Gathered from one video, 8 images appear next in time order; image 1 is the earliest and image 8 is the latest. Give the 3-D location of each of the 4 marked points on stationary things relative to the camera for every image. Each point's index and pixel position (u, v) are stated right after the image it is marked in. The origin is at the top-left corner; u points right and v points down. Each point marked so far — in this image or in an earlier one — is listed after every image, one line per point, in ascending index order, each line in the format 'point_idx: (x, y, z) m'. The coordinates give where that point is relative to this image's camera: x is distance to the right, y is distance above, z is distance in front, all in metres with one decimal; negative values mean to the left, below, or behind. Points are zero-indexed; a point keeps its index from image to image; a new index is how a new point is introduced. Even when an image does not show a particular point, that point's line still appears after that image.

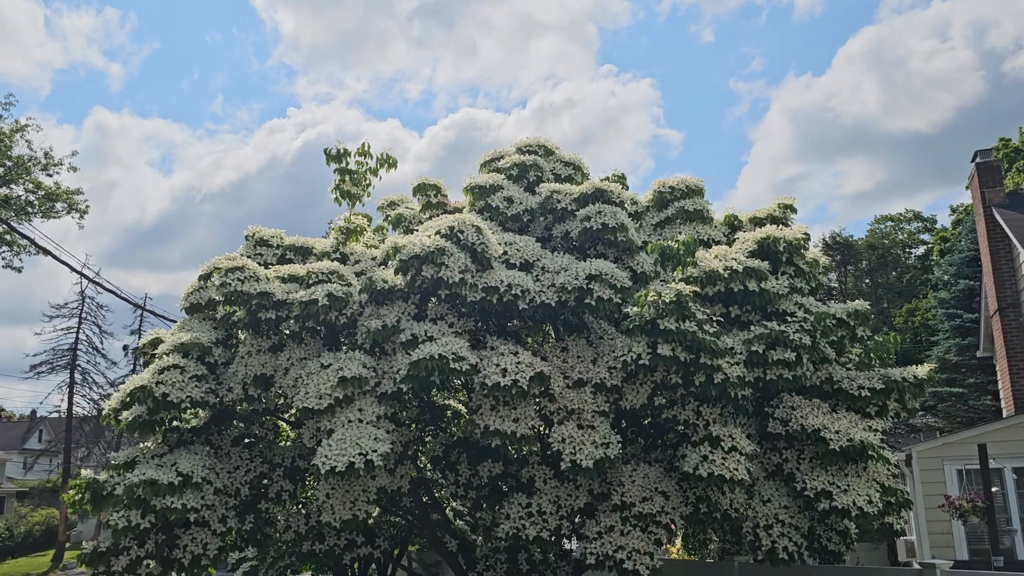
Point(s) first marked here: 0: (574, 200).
0: (+0.6, +0.9, +9.2) m
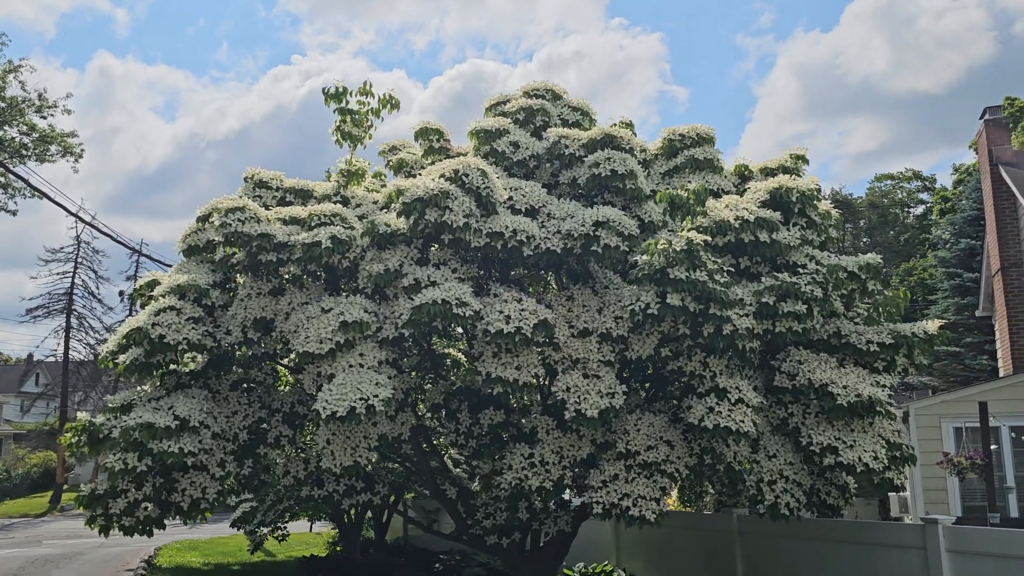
0: (+0.7, +1.4, +9.0) m
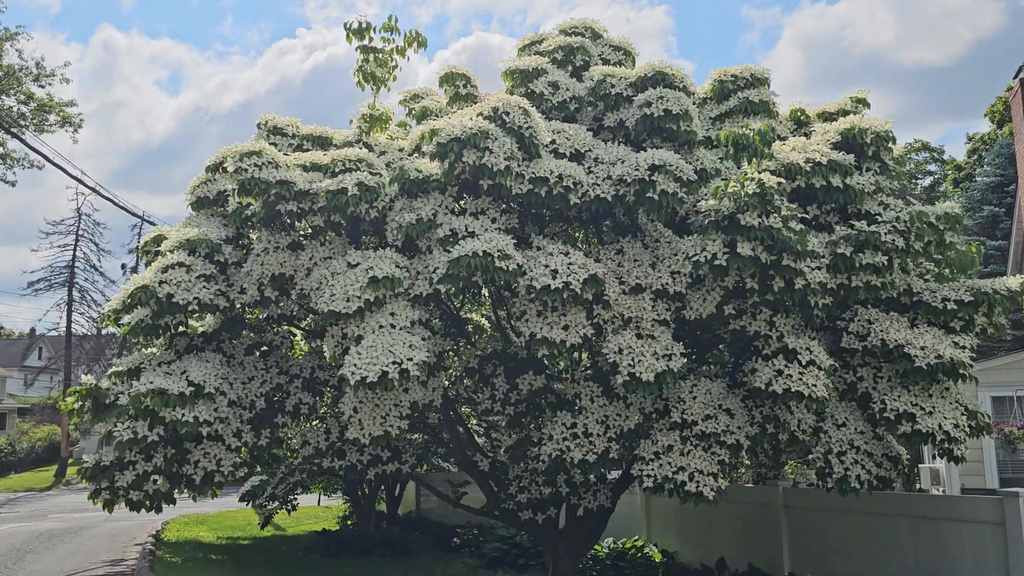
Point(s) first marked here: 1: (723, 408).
0: (+1.1, +1.8, +8.1) m
1: (+1.7, -1.0, +7.5) m
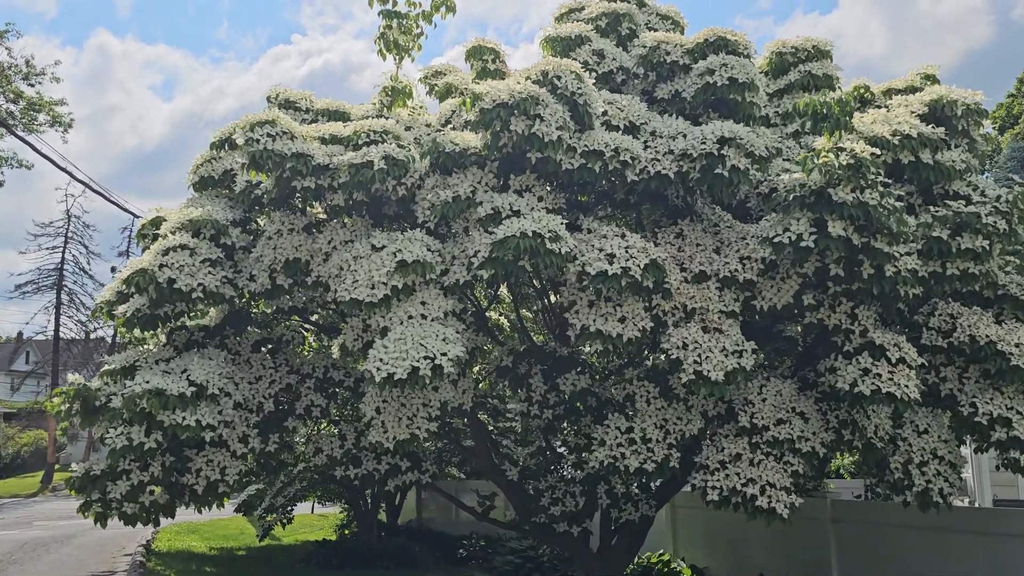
0: (+1.4, +1.9, +7.3) m
1: (+2.1, -0.9, +6.6) m
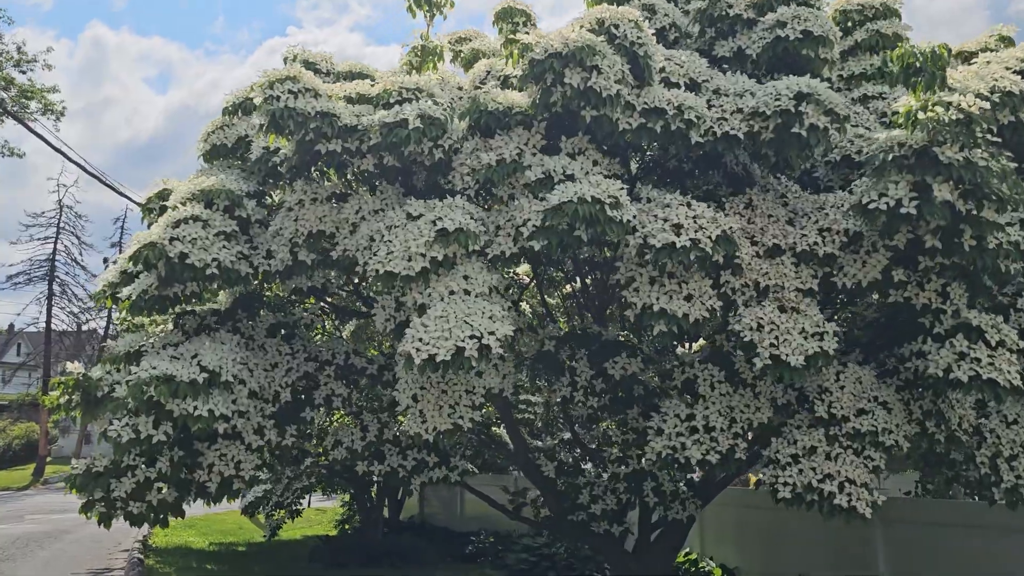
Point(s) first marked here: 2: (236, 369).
0: (+1.7, +2.1, +6.6) m
1: (+2.4, -0.7, +6.0) m
2: (-2.0, -0.6, +6.5) m
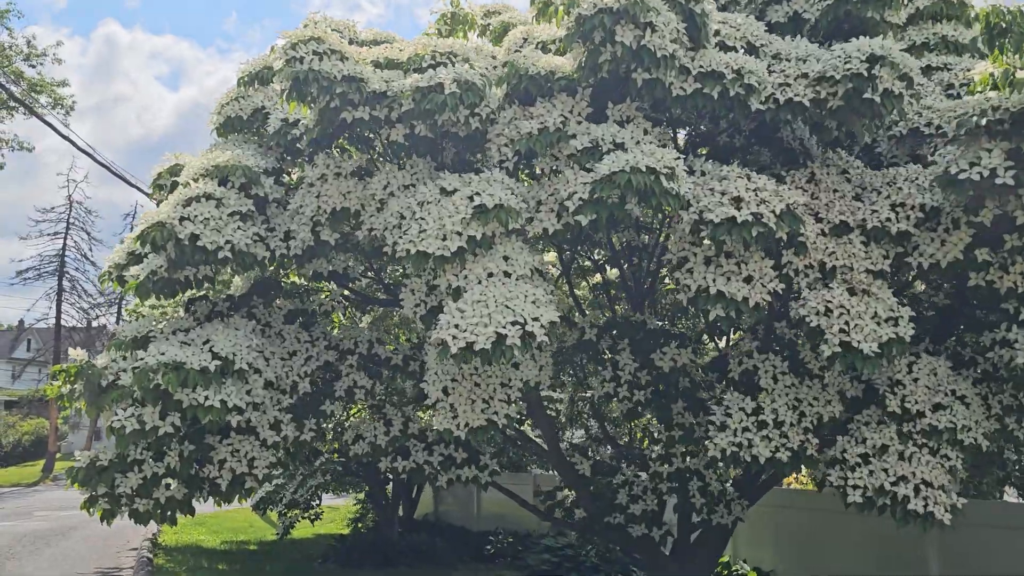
0: (+2.0, +2.2, +6.1) m
1: (+2.6, -0.6, +5.5) m
2: (-1.7, -0.5, +6.1) m
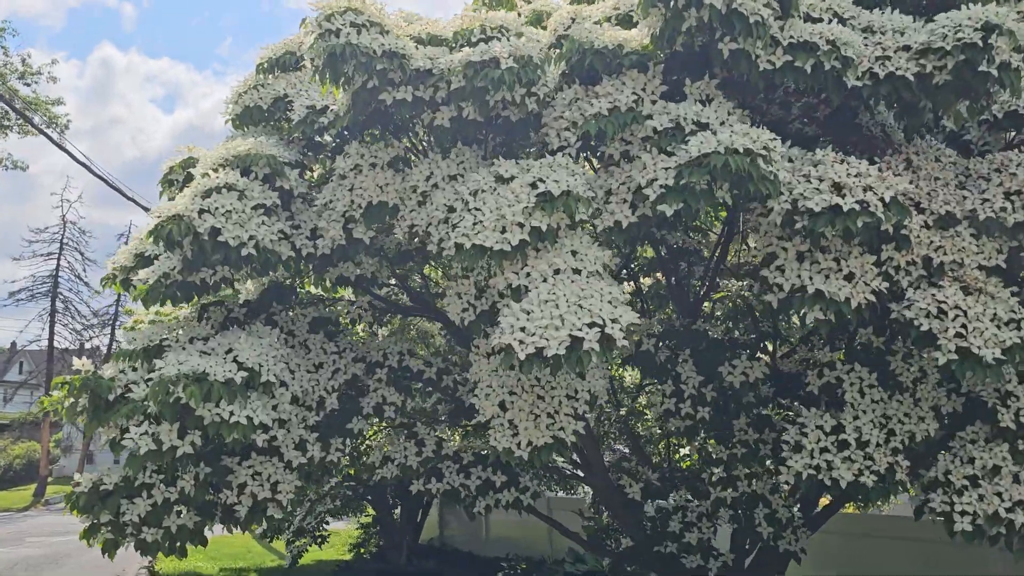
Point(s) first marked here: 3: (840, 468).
0: (+2.3, +2.2, +5.6) m
1: (+3.0, -0.6, +4.8) m
2: (-1.4, -0.5, +5.4) m
3: (+1.7, -1.0, +4.8) m
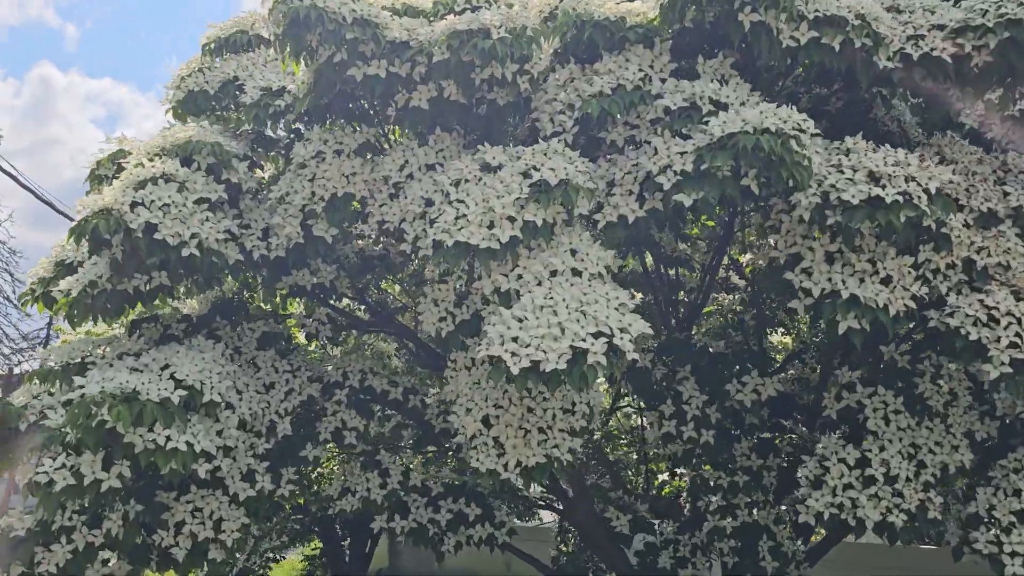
0: (+2.2, +2.1, +5.1) m
1: (+2.9, -0.7, +4.3) m
2: (-1.5, -0.5, +4.6) m
3: (+1.7, -1.0, +4.2) m
